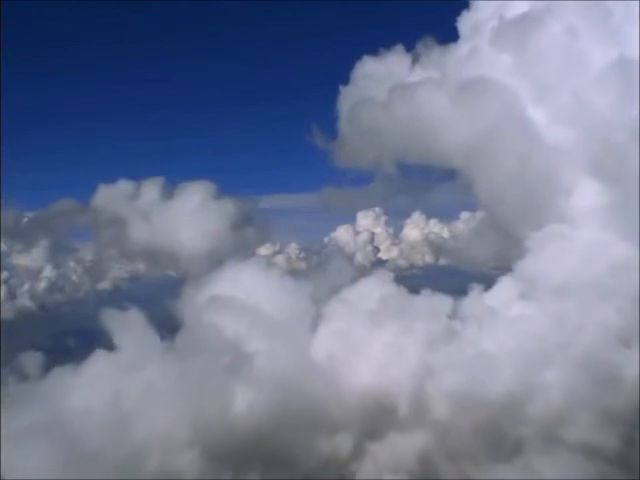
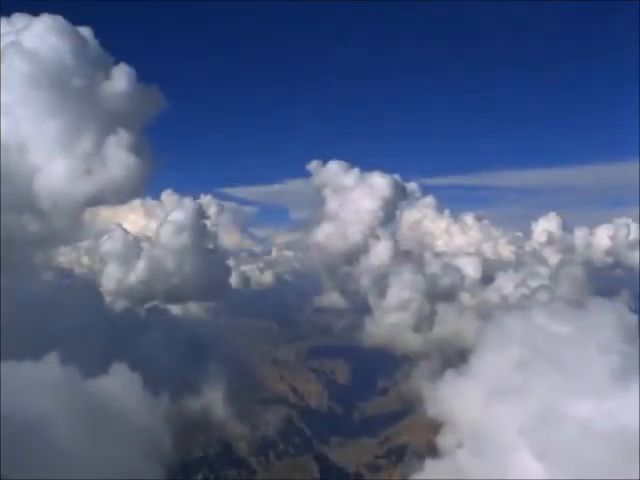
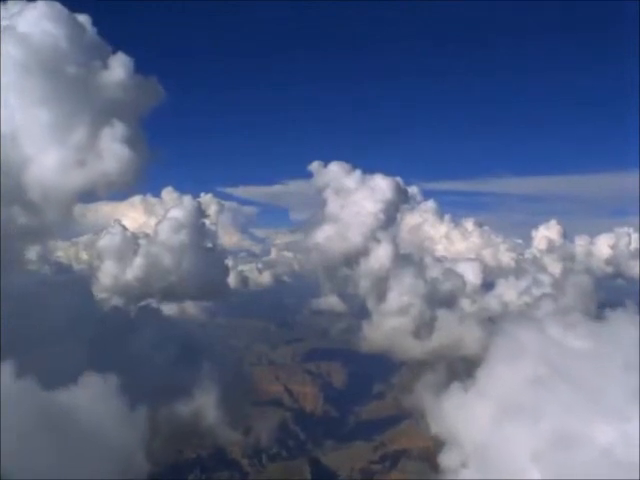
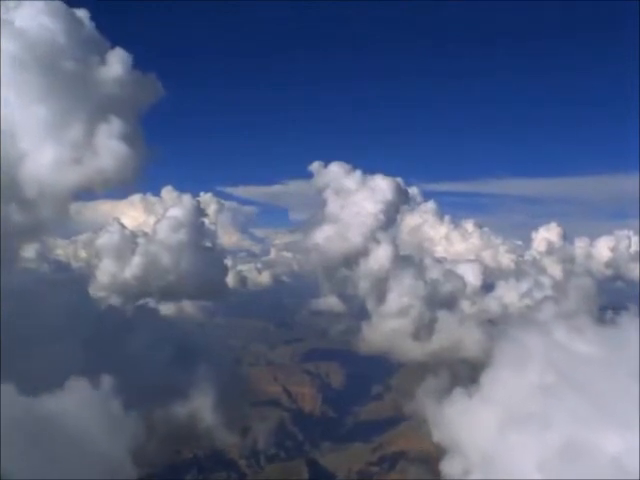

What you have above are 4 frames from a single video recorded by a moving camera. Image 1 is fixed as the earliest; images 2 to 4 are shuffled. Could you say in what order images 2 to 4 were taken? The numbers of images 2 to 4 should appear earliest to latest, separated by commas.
2, 3, 4
